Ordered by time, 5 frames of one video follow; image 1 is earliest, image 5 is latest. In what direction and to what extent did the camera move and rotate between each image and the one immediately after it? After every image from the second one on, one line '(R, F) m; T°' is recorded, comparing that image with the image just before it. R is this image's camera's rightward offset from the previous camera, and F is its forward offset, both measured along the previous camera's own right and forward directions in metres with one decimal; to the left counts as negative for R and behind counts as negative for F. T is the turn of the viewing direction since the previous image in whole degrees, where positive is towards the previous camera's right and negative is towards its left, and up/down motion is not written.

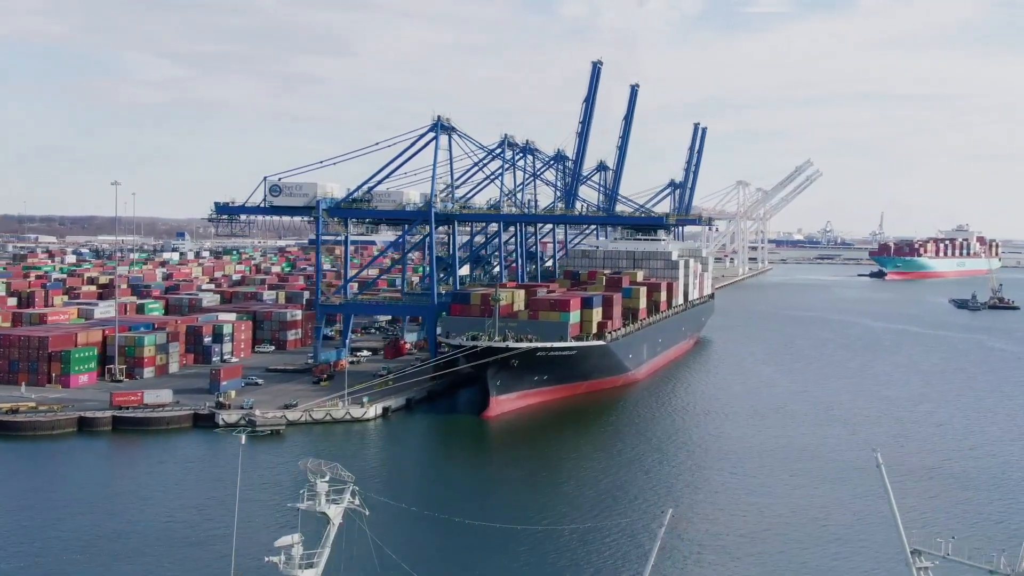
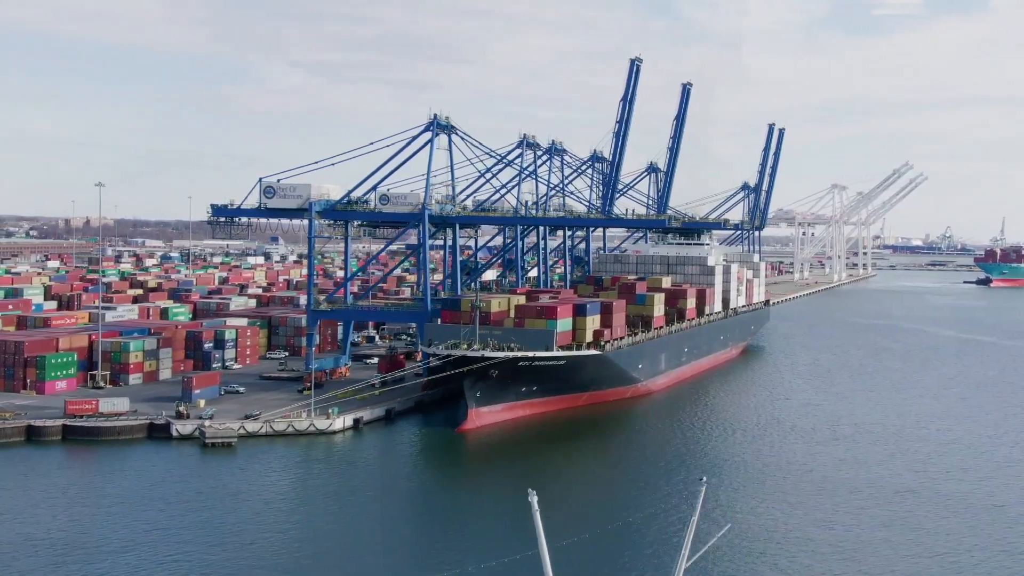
(+2.3, +1.4) m; -5°
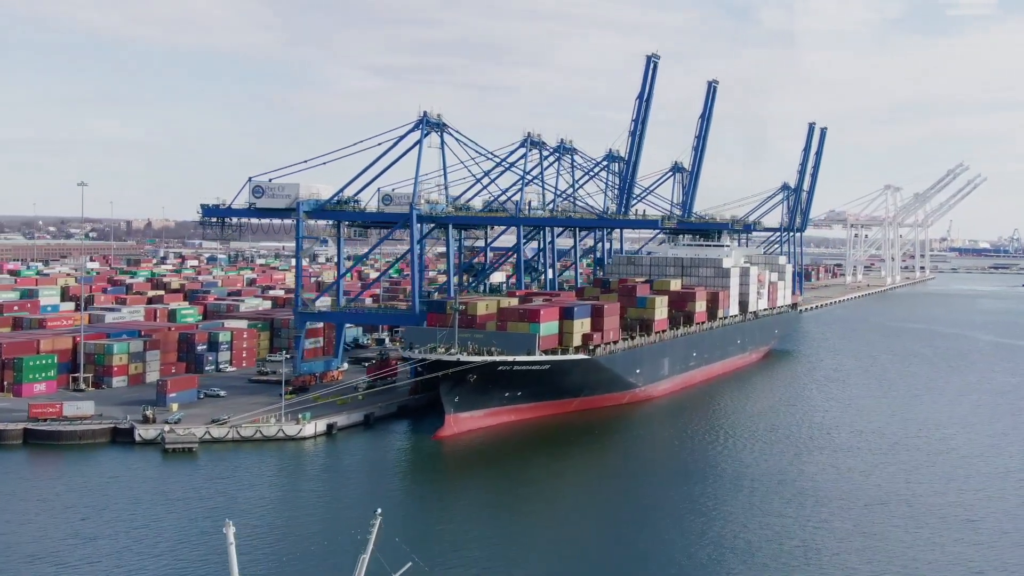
(+1.4, +0.8) m; -3°
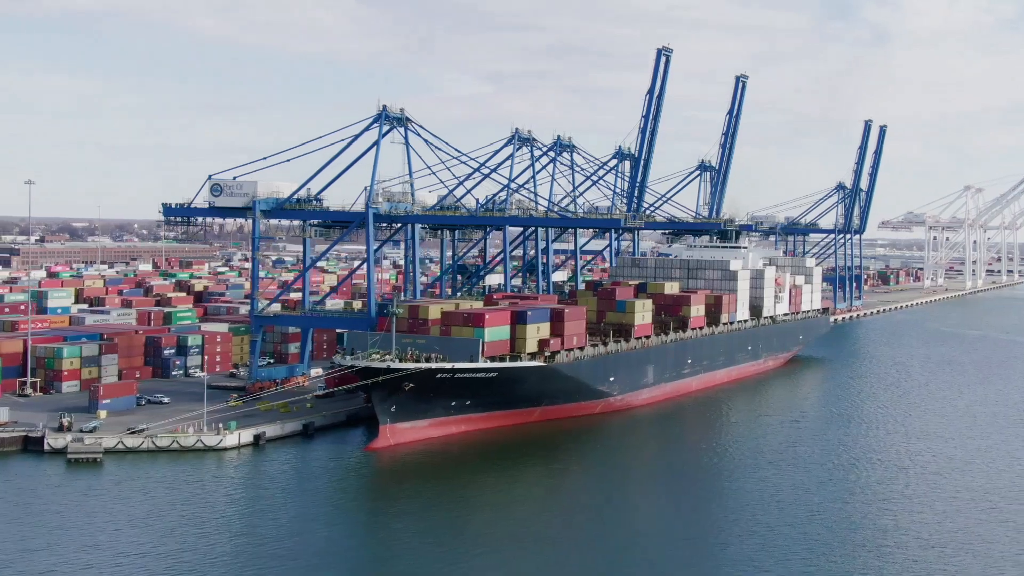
(+2.5, +1.4) m; -4°
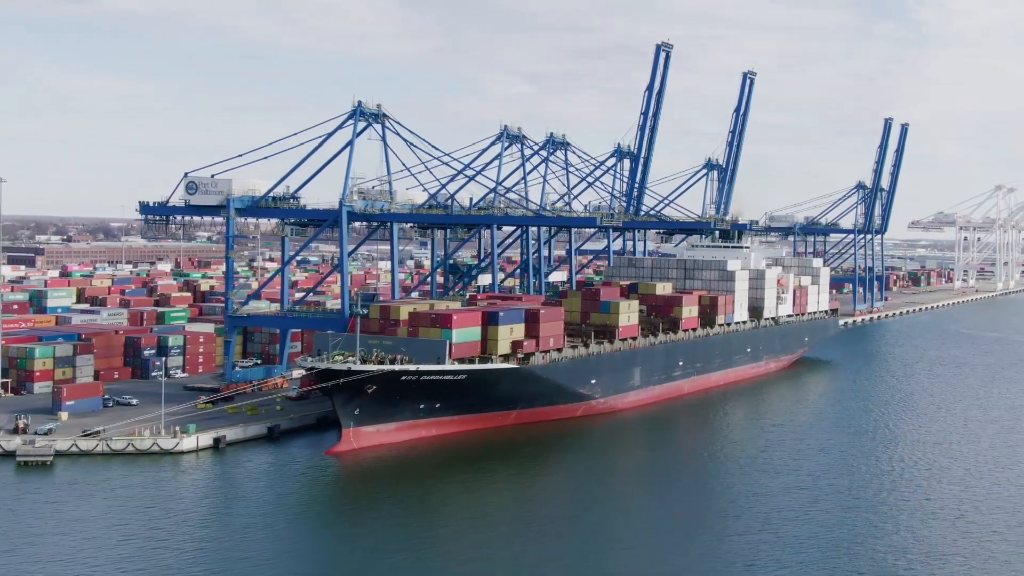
(+1.1, +0.6) m; -1°
